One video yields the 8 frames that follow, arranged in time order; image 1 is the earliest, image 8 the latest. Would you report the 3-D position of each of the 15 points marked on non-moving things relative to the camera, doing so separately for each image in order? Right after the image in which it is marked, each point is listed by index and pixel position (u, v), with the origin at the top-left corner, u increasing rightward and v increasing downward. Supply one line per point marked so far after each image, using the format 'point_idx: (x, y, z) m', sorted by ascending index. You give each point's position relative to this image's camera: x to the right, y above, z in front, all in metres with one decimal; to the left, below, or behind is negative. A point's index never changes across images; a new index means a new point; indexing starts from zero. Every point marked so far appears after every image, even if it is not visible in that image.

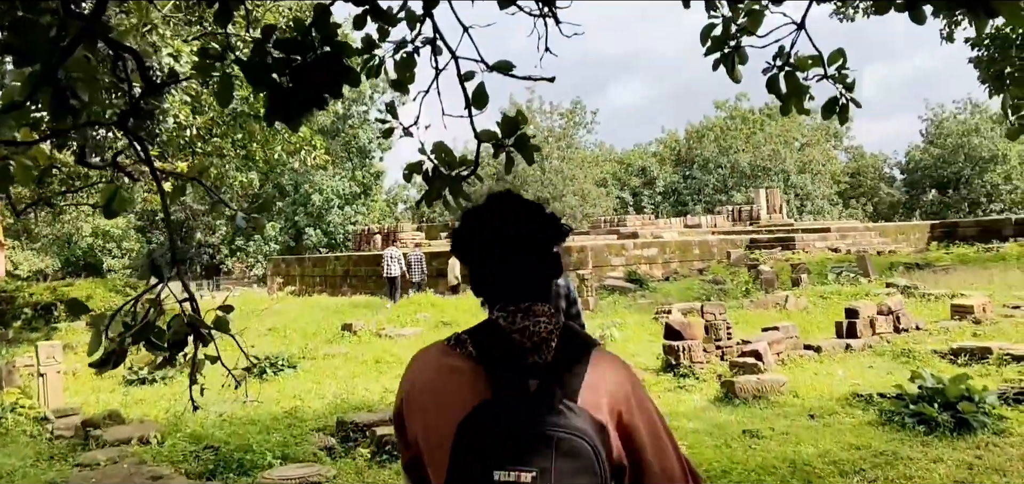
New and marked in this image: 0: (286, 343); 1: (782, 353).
0: (-2.4, -1.1, +10.3) m
1: (+1.9, -0.8, +7.0) m
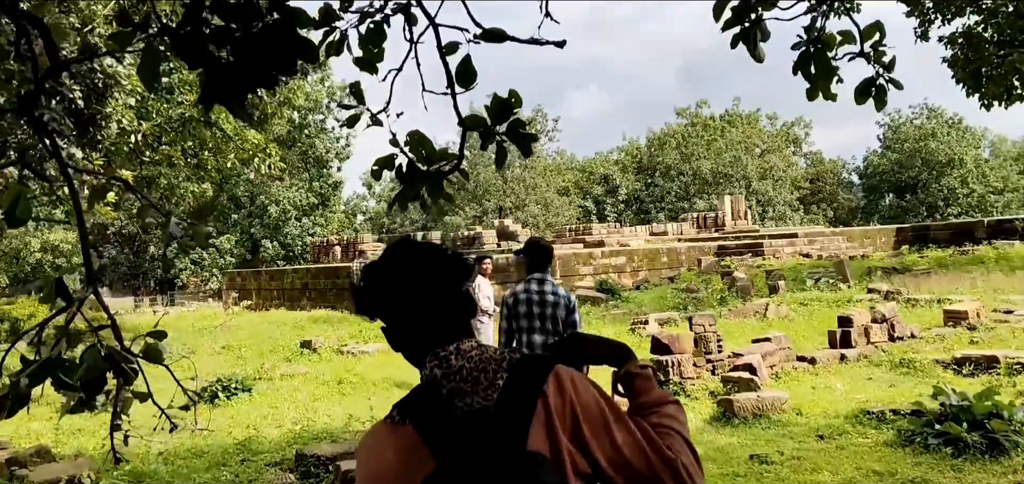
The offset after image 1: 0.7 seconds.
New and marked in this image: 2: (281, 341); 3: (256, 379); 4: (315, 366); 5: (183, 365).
0: (-2.7, -1.2, +9.7) m
1: (+1.8, -0.8, +6.5) m
2: (-2.7, -1.2, +11.4) m
3: (-2.2, -1.2, +8.1) m
4: (-1.9, -1.2, +9.3) m
5: (-3.2, -1.2, +9.6) m
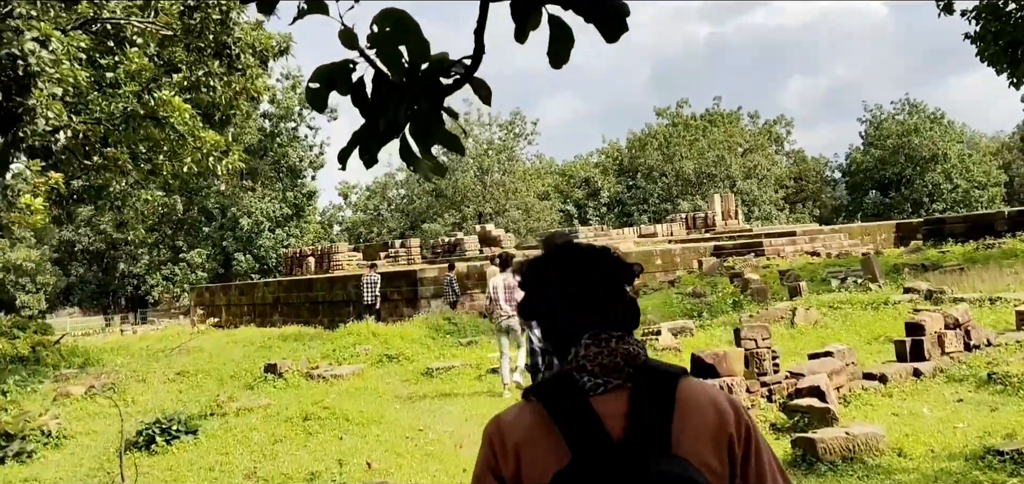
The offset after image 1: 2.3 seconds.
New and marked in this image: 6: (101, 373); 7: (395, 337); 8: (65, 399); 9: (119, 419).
0: (-2.8, -1.3, +8.3) m
1: (+1.8, -0.8, +5.3) m
2: (-2.8, -1.3, +10.0) m
3: (-2.1, -1.2, +6.8) m
4: (-1.9, -1.3, +8.0) m
5: (-3.3, -1.3, +8.3) m
6: (-4.4, -1.4, +10.3) m
7: (-1.3, -1.1, +10.9) m
8: (-3.8, -1.3, +8.2) m
9: (-2.9, -1.3, +7.0) m
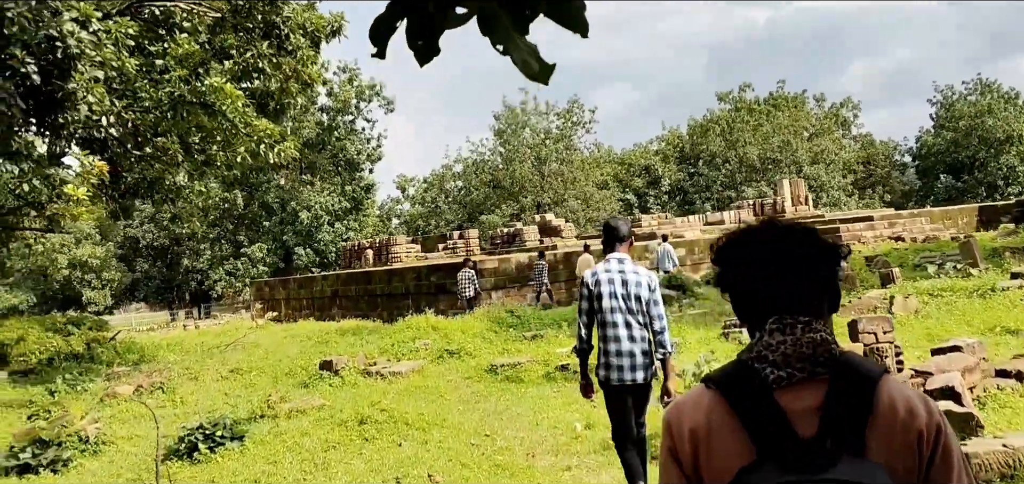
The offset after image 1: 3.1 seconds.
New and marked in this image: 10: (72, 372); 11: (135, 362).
0: (-2.2, -1.2, +7.9) m
1: (+2.2, -0.7, +4.6) m
2: (-2.1, -1.2, +9.6) m
3: (-1.7, -1.1, +6.3) m
4: (-1.3, -1.2, +7.4) m
5: (-2.7, -1.3, +7.8) m
6: (-3.7, -1.3, +10.0) m
7: (-0.6, -1.0, +10.4) m
8: (-3.2, -1.3, +7.8) m
9: (-2.4, -1.2, +6.6) m
10: (-4.9, -1.4, +10.8) m
11: (-4.4, -1.4, +11.3) m
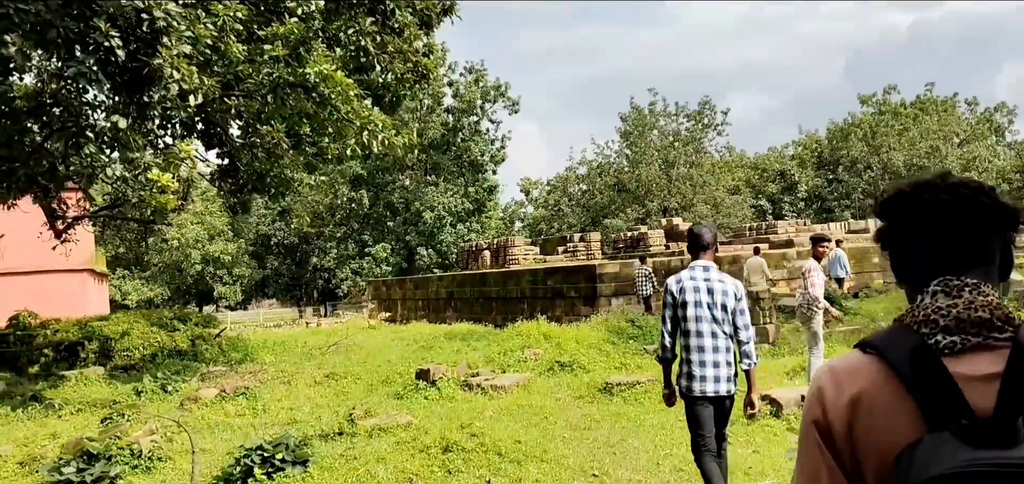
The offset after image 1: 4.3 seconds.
0: (-1.3, -1.2, +7.2) m
1: (+2.6, -0.7, +3.3) m
2: (-1.0, -1.1, +8.8) m
3: (-1.0, -1.1, +5.5) m
4: (-0.5, -1.1, +6.6) m
5: (-1.8, -1.2, +7.2) m
6: (-2.5, -1.3, +9.4) m
7: (+0.6, -1.0, +9.4) m
8: (-2.4, -1.2, +7.2) m
9: (-1.7, -1.2, +5.9) m
10: (-3.7, -1.4, +10.4) m
11: (-3.1, -1.3, +10.8) m
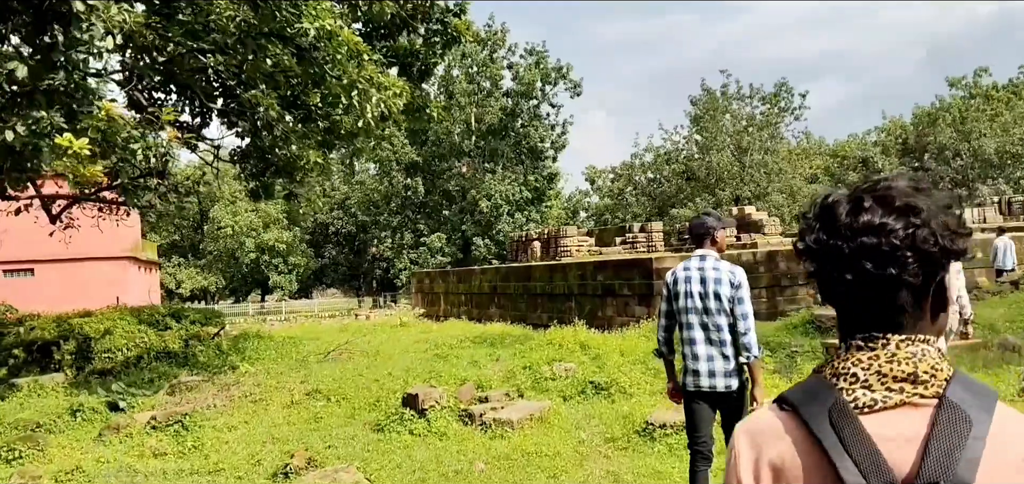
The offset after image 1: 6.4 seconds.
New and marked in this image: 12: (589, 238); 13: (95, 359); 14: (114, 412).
0: (-1.3, -1.1, +5.5) m
1: (+2.4, -0.7, +1.4) m
2: (-0.8, -1.0, +7.1) m
3: (-1.1, -1.0, +3.8) m
4: (-0.5, -1.1, +4.9) m
5: (-1.8, -1.1, +5.5) m
6: (-2.3, -1.2, +7.9) m
7: (+0.8, -0.9, +7.6) m
8: (-2.3, -1.1, +5.6) m
9: (-1.7, -1.1, +4.3) m
10: (-3.4, -1.2, +8.9) m
11: (-2.7, -1.2, +9.3) m
12: (+1.5, +0.1, +19.0) m
13: (-4.2, -1.2, +9.7) m
14: (-2.9, -1.2, +6.8) m
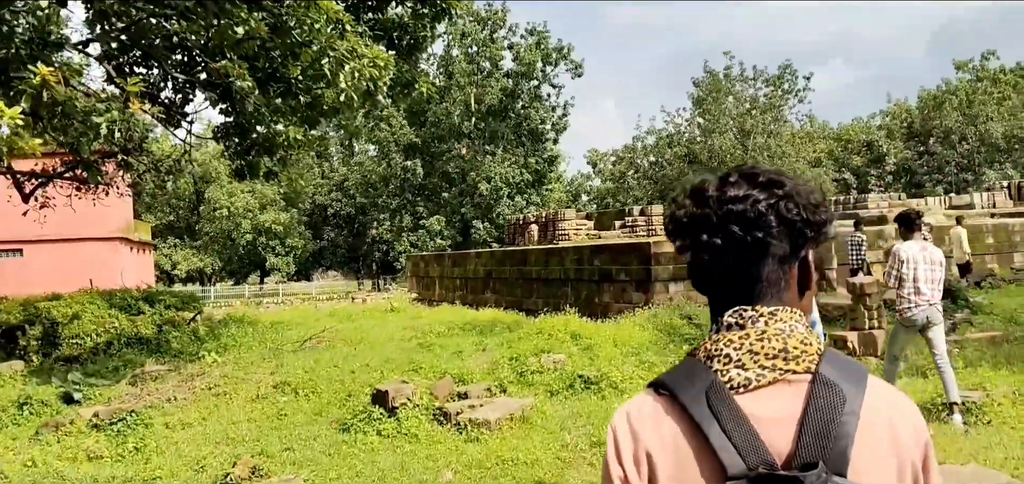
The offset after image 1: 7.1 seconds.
0: (-1.4, -1.0, +5.0) m
1: (+2.2, -0.7, +0.8) m
2: (-0.9, -0.9, +6.6) m
3: (-1.2, -1.0, +3.3) m
4: (-0.6, -1.0, +4.4) m
5: (-1.9, -1.0, +5.0) m
6: (-2.4, -1.0, +7.4) m
7: (+0.7, -0.7, +7.1) m
8: (-2.4, -1.0, +5.1) m
9: (-1.8, -1.0, +3.8) m
10: (-3.5, -1.1, +8.4) m
11: (-2.9, -1.0, +8.8) m
12: (+1.5, +0.4, +18.5) m
13: (-4.3, -1.0, +9.2) m
14: (-3.0, -1.1, +6.3) m
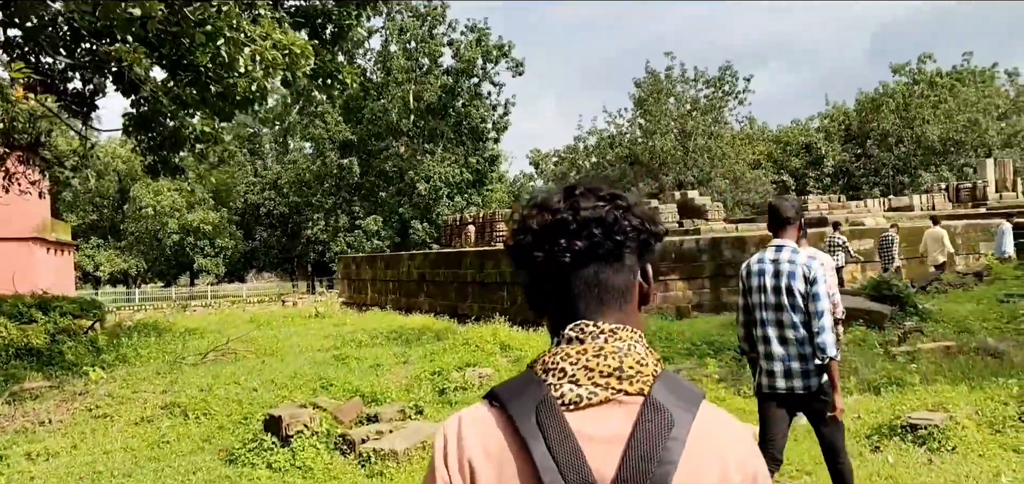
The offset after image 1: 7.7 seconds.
0: (-1.8, -1.0, +4.3) m
1: (+2.1, -0.7, +0.4) m
2: (-1.4, -0.9, +6.0) m
3: (-1.5, -1.0, +2.6) m
4: (-1.0, -1.0, +3.7) m
5: (-2.3, -1.0, +4.3) m
6: (-3.0, -1.0, +6.6) m
7: (+0.2, -0.8, +6.6) m
8: (-2.8, -1.0, +4.4) m
9: (-2.1, -1.0, +3.1) m
10: (-4.1, -1.1, +7.6) m
11: (-3.5, -1.0, +8.0) m
12: (+0.3, +0.4, +18.0) m
13: (-4.9, -1.0, +8.3) m
14: (-3.4, -1.1, +5.5) m
